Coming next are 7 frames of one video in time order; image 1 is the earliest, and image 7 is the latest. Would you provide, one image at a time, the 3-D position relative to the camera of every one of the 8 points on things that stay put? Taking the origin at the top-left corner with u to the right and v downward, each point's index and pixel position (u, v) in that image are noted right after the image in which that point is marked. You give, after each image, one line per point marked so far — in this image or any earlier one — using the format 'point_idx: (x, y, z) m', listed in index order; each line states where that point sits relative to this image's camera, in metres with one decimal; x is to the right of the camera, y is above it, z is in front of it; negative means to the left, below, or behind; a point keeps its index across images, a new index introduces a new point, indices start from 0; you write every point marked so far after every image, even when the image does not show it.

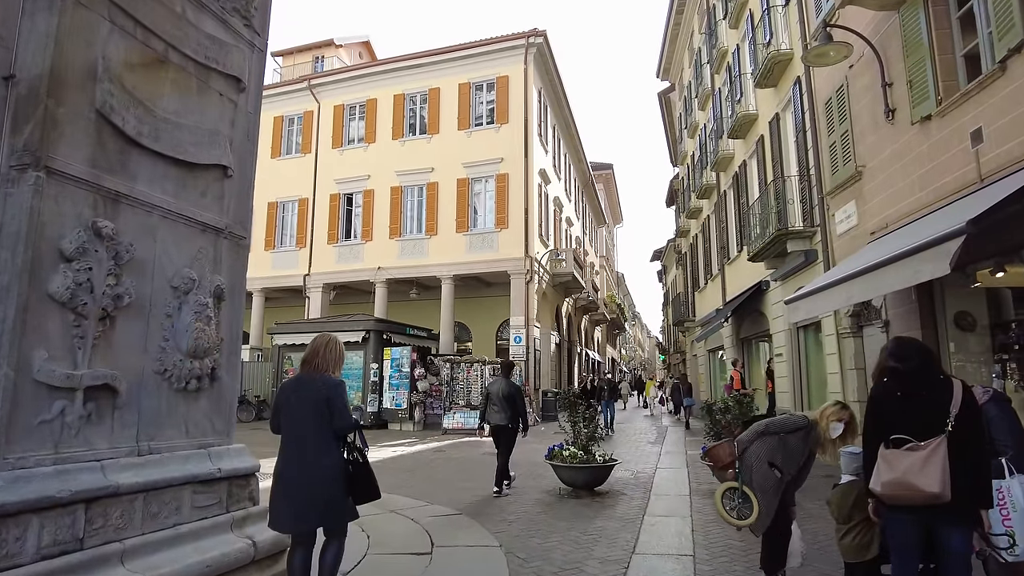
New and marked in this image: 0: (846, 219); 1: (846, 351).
0: (+4.8, +1.0, +9.5) m
1: (+5.0, -0.9, +9.9) m
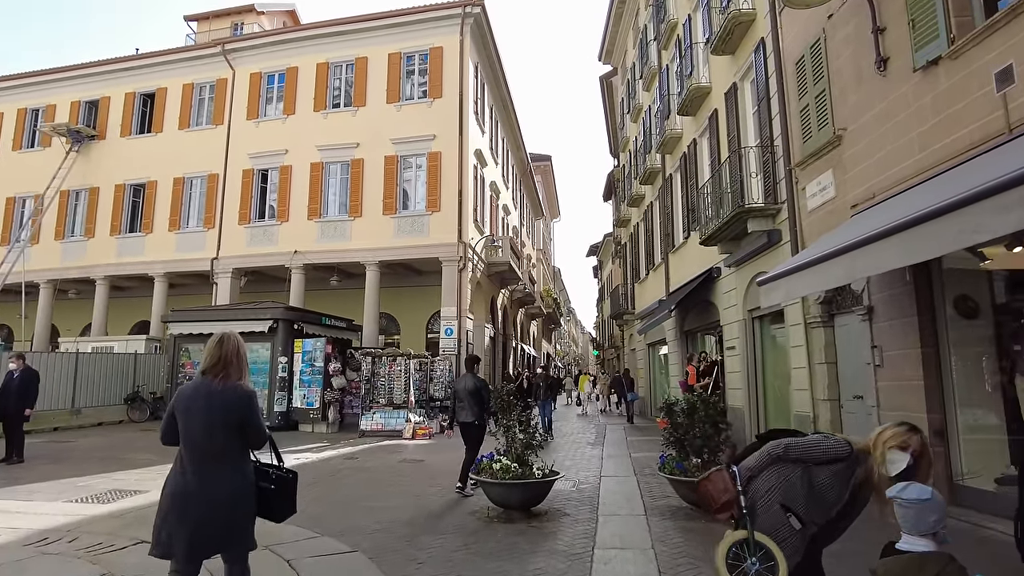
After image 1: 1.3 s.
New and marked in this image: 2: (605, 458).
0: (+3.9, +1.2, +8.4) m
1: (+4.0, -0.7, +8.8) m
2: (+1.6, -2.9, +11.3) m
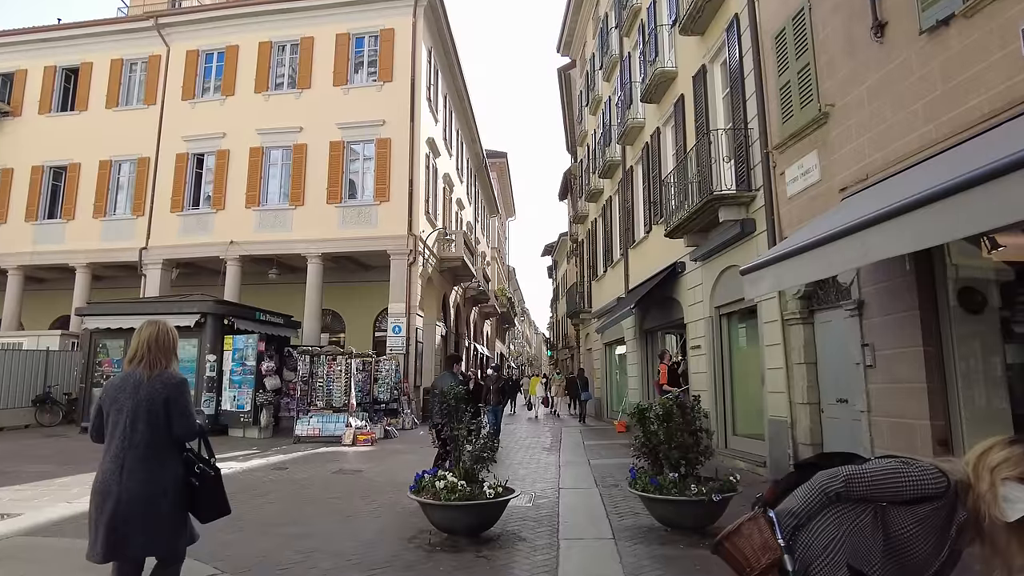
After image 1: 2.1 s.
0: (+3.4, +1.3, +7.6) m
1: (+3.4, -0.6, +8.1) m
2: (+0.8, -2.8, +10.4) m
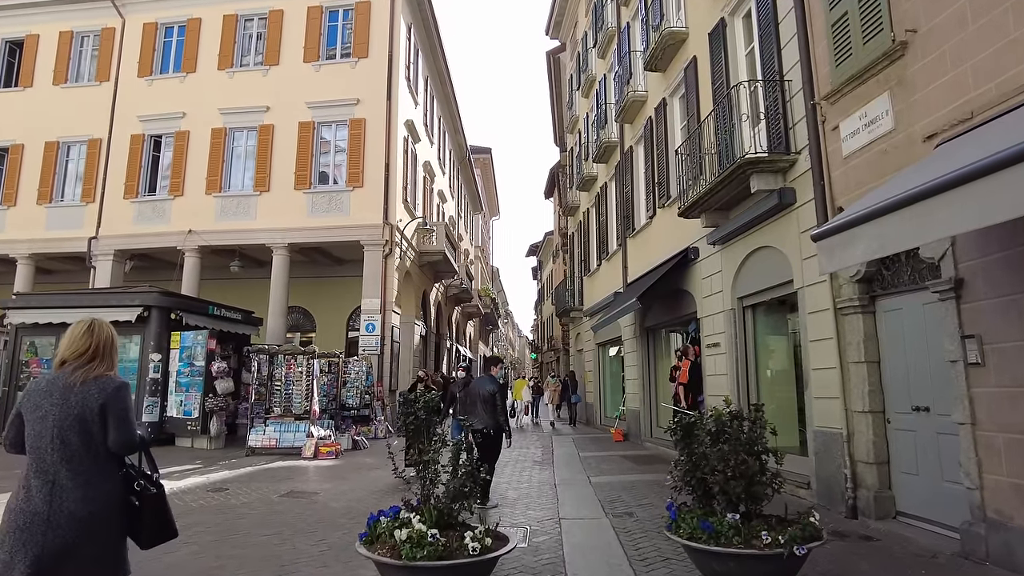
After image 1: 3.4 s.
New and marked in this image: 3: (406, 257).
0: (+3.3, +1.5, +6.1) m
1: (+3.3, -0.5, +6.5) m
2: (+0.6, -2.7, +8.8) m
3: (-3.1, +0.9, +19.6) m
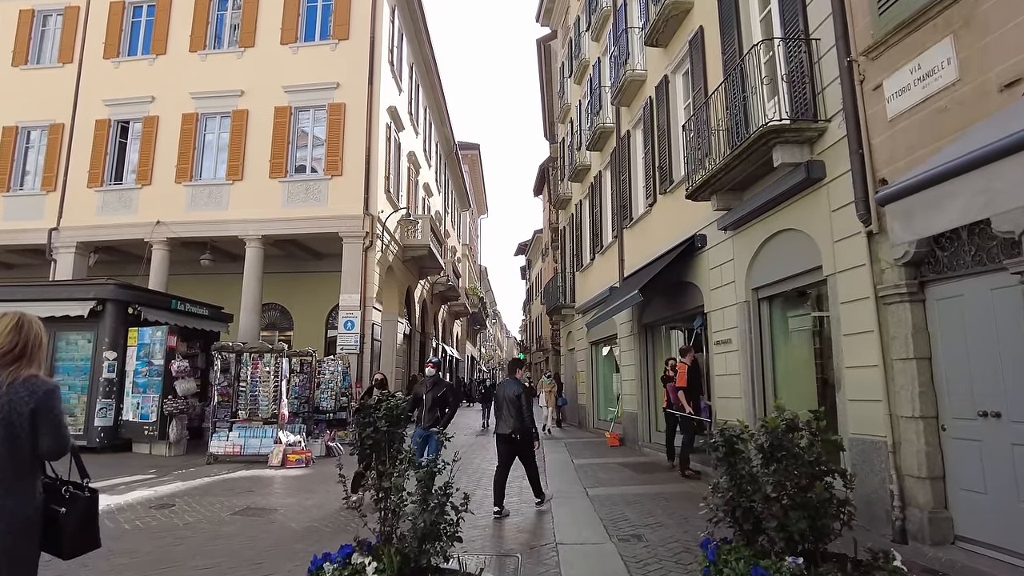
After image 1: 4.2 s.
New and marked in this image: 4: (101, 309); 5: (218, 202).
0: (+3.2, +1.6, +5.2) m
1: (+3.2, -0.3, +5.6) m
2: (+0.5, -2.5, +7.8) m
3: (-3.5, +1.1, +18.5) m
4: (-7.4, -0.4, +11.8) m
5: (-8.0, +2.3, +17.9) m
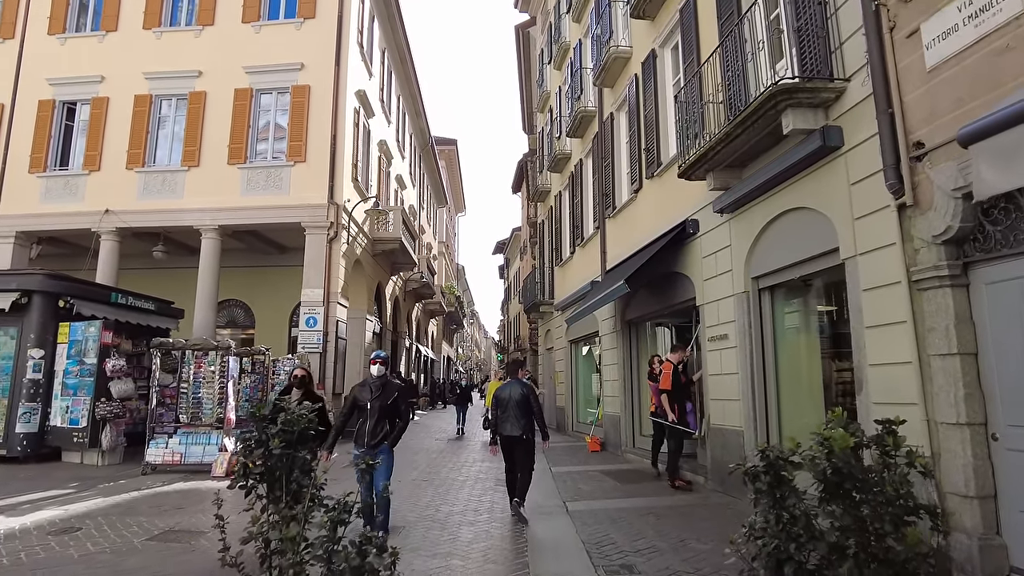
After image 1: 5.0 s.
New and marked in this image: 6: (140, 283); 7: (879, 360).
0: (+3.0, +1.8, +4.3) m
1: (+3.0, -0.2, +4.7) m
2: (+0.2, -2.4, +6.8) m
3: (-4.1, +1.2, +17.4) m
4: (-7.8, -0.2, +10.6) m
5: (-8.6, +2.5, +16.7) m
6: (-10.5, +0.1, +18.7) m
7: (+2.9, -0.6, +5.2) m
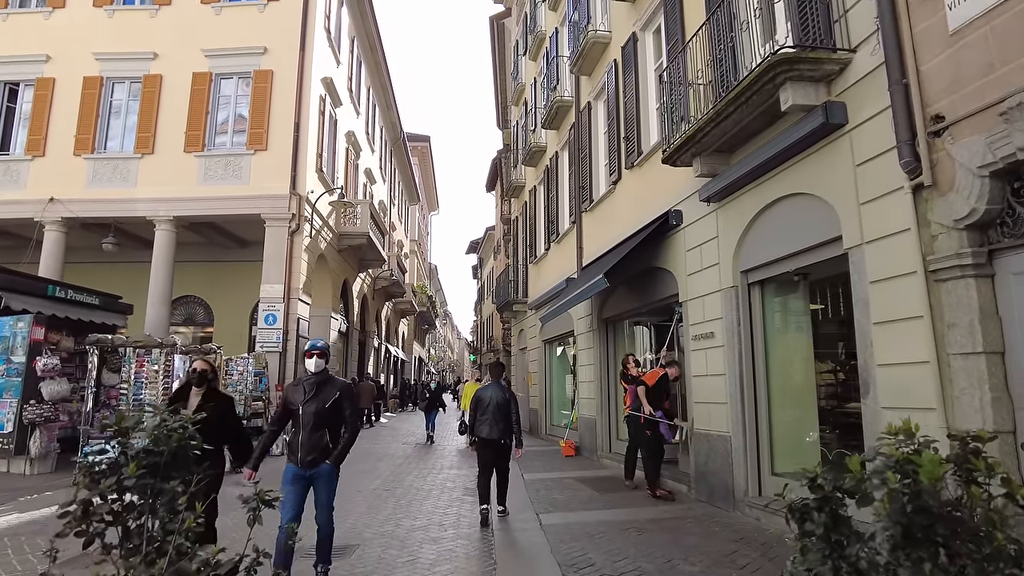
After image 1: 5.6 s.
0: (+2.8, +1.8, +3.8) m
1: (+2.8, -0.1, +4.2) m
2: (-0.2, -2.3, +6.2) m
3: (-4.8, +1.3, +16.6) m
4: (-8.2, -0.1, +9.7) m
5: (-9.2, +2.6, +15.7) m
6: (-11.3, +0.3, +17.6) m
7: (+2.7, -0.5, +4.7) m
